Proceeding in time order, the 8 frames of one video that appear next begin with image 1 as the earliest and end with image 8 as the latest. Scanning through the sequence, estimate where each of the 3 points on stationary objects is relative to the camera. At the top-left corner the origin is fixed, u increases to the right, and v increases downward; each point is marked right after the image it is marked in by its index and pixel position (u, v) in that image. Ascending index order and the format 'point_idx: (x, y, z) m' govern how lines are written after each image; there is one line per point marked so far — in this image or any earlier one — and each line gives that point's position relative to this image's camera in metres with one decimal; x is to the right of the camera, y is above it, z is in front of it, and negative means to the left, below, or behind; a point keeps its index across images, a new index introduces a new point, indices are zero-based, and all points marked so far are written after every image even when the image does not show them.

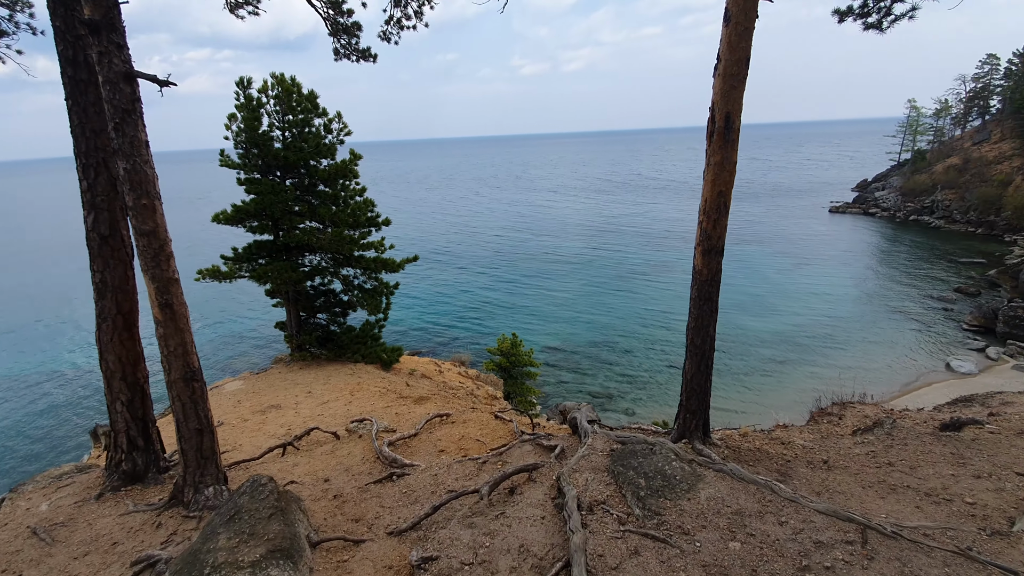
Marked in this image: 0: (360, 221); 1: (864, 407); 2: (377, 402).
0: (-4.8, +2.1, +15.6) m
1: (+6.4, -2.2, +9.0) m
2: (-3.3, -2.8, +12.2) m
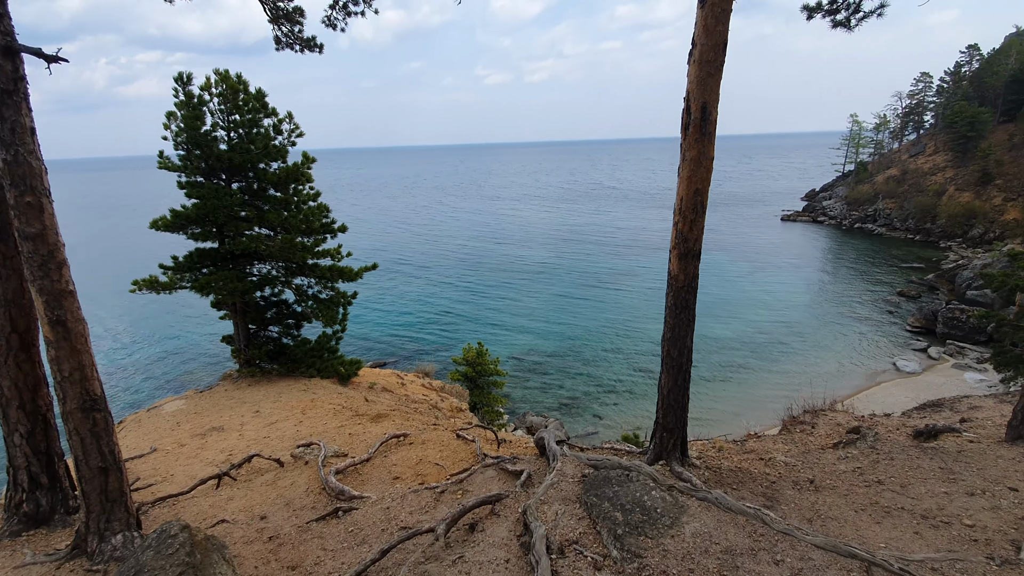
0: (-5.9, +1.8, +14.7) m
1: (+5.7, -2.2, +8.8) m
2: (-4.1, -3.0, +11.3) m
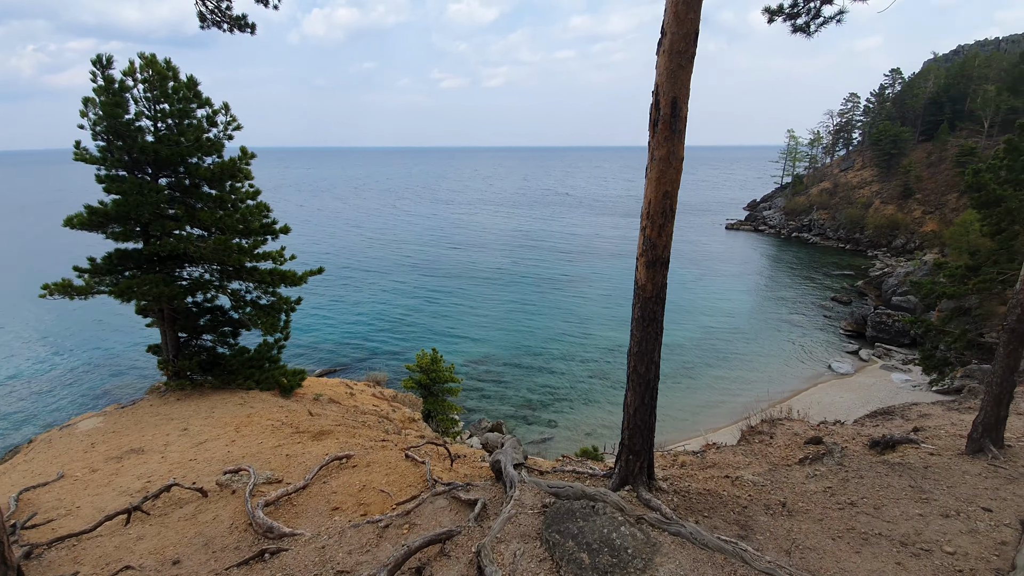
0: (-7.1, +1.7, +13.7) m
1: (+4.9, -2.4, +8.7) m
2: (-5.1, -3.2, +10.4) m
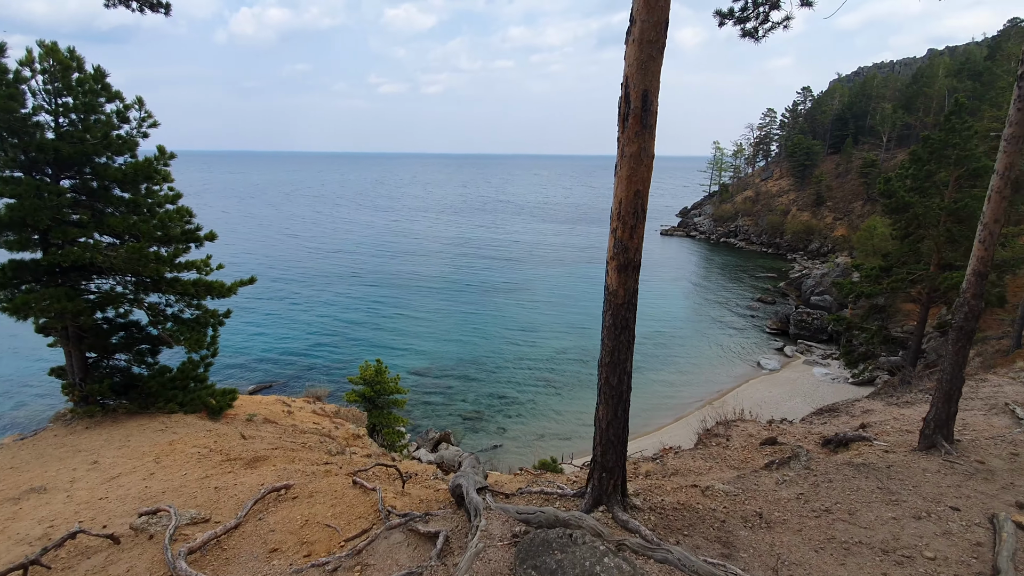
0: (-8.5, +1.4, +12.4) m
1: (+4.2, -2.4, +8.8) m
2: (-6.0, -3.4, +9.3) m
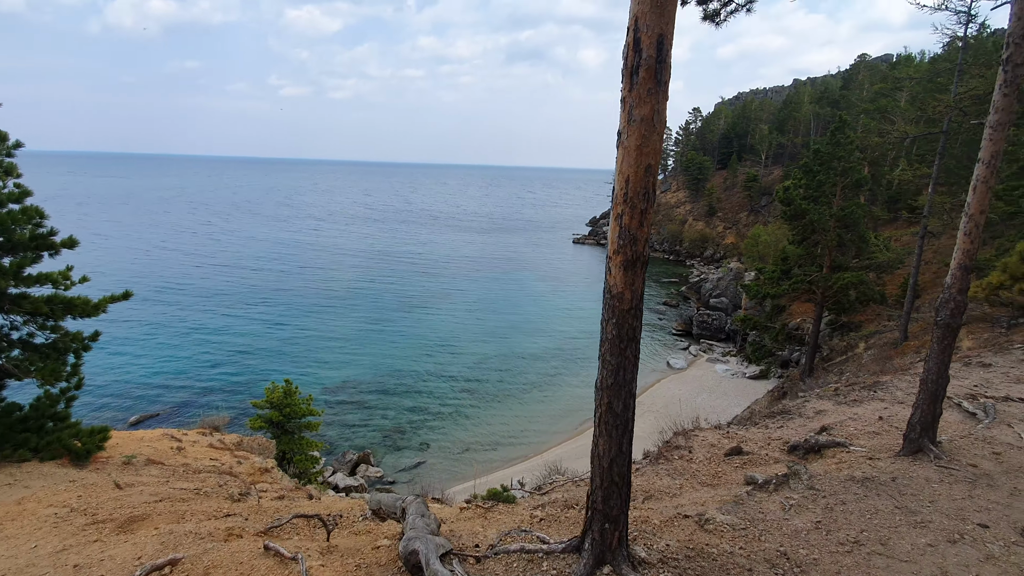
0: (-9.9, +1.0, +9.9) m
1: (+3.3, -2.5, +8.4) m
2: (-6.8, -3.7, +7.2) m
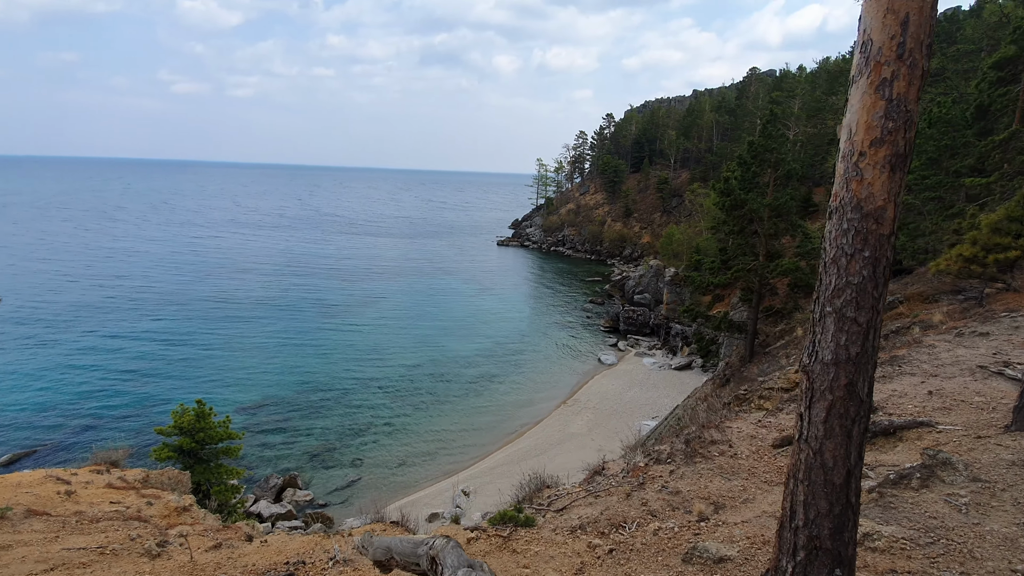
0: (-10.0, +0.9, +7.0) m
1: (+3.3, -2.1, +7.6) m
2: (-6.3, -3.6, +4.8) m
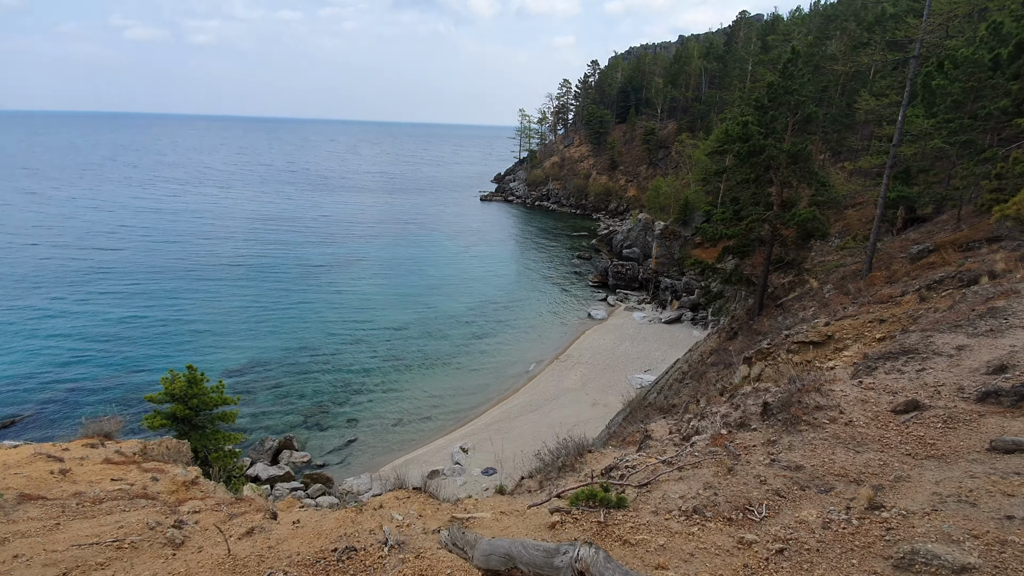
0: (-9.0, +1.3, +5.5) m
1: (+4.3, -1.4, +6.8) m
2: (-5.2, -3.3, +3.8) m
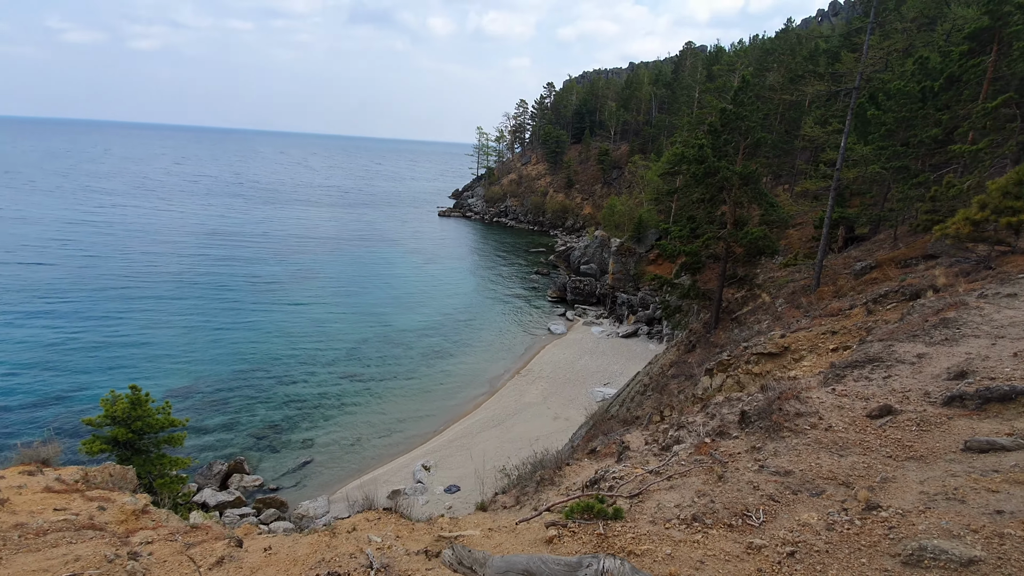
0: (-9.0, +1.2, +4.8) m
1: (+4.2, -1.5, +7.2) m
2: (-5.1, -3.4, +3.3) m
